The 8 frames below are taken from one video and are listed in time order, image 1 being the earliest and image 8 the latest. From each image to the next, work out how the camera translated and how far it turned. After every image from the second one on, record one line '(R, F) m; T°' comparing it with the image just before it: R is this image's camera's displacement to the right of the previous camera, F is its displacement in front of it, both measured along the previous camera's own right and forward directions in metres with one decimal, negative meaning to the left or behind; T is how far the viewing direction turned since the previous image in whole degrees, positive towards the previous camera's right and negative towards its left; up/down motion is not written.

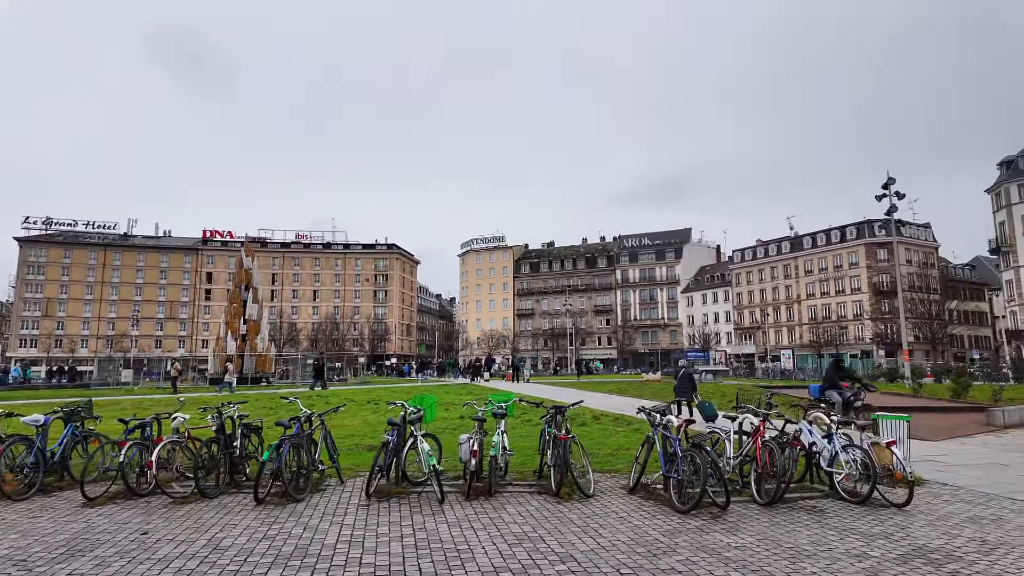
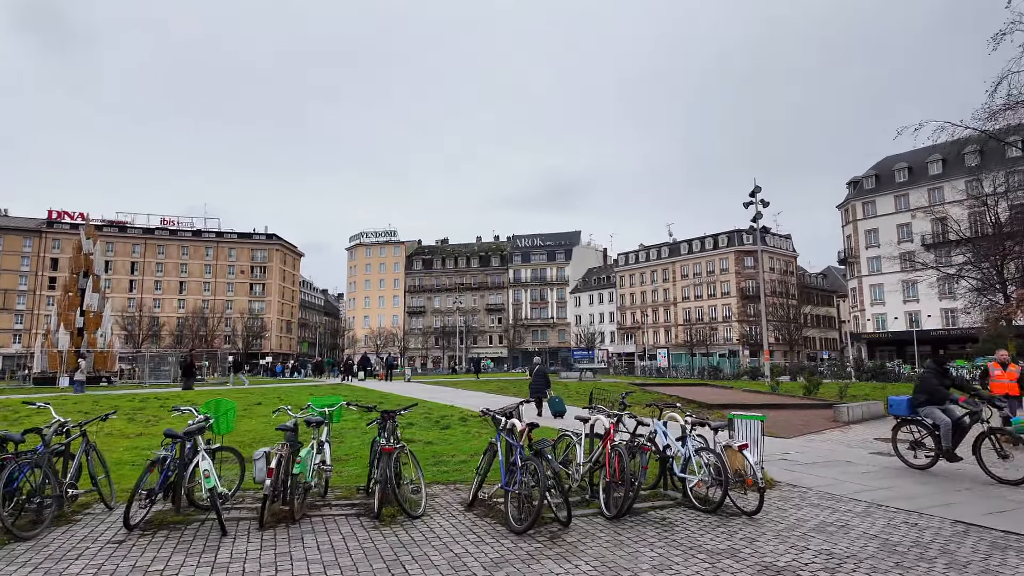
(+0.8, +1.0) m; +10°
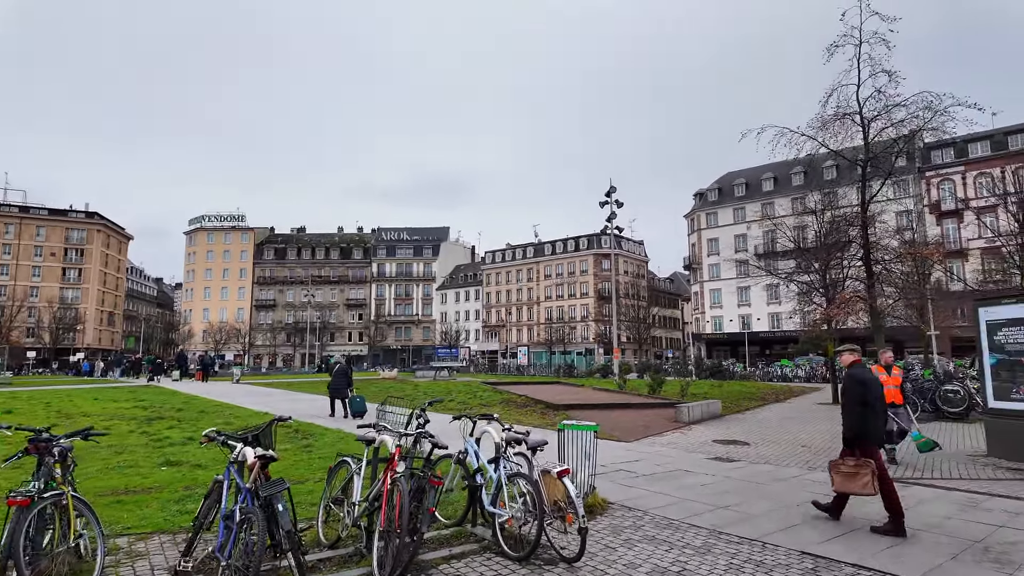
(+0.9, +1.6) m; +13°
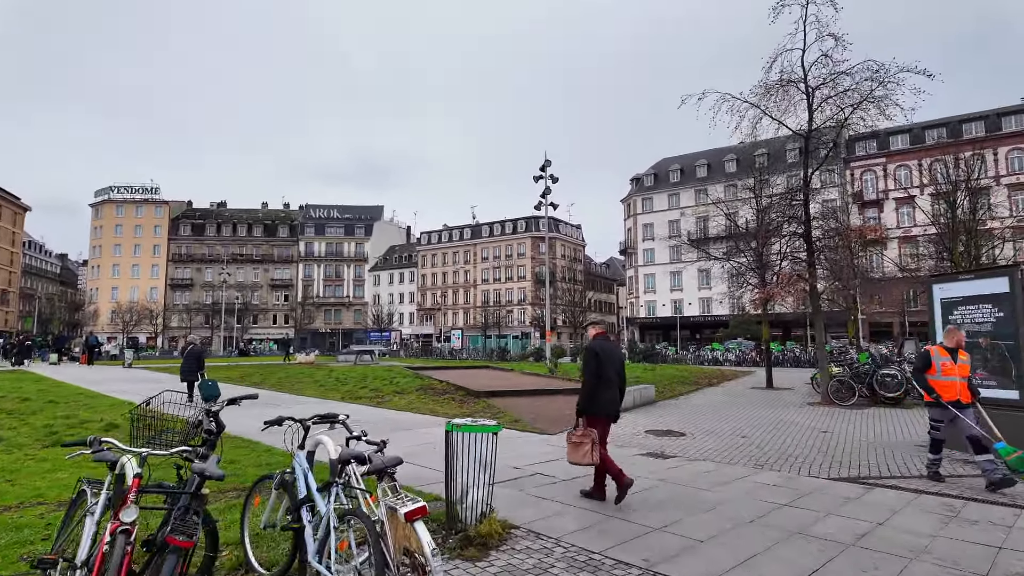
(+0.5, +1.7) m; +6°
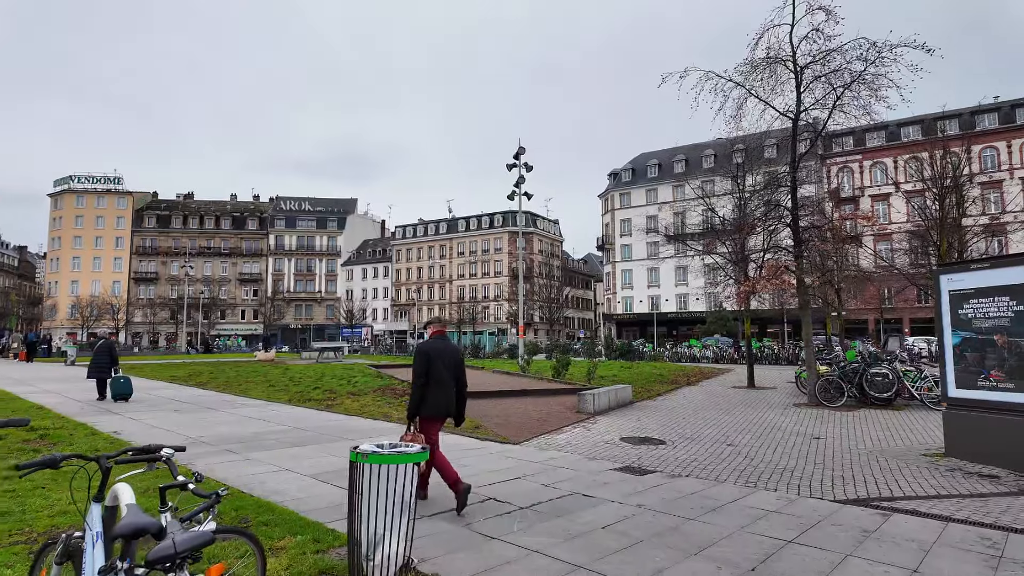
(+0.3, +1.2) m; +2°
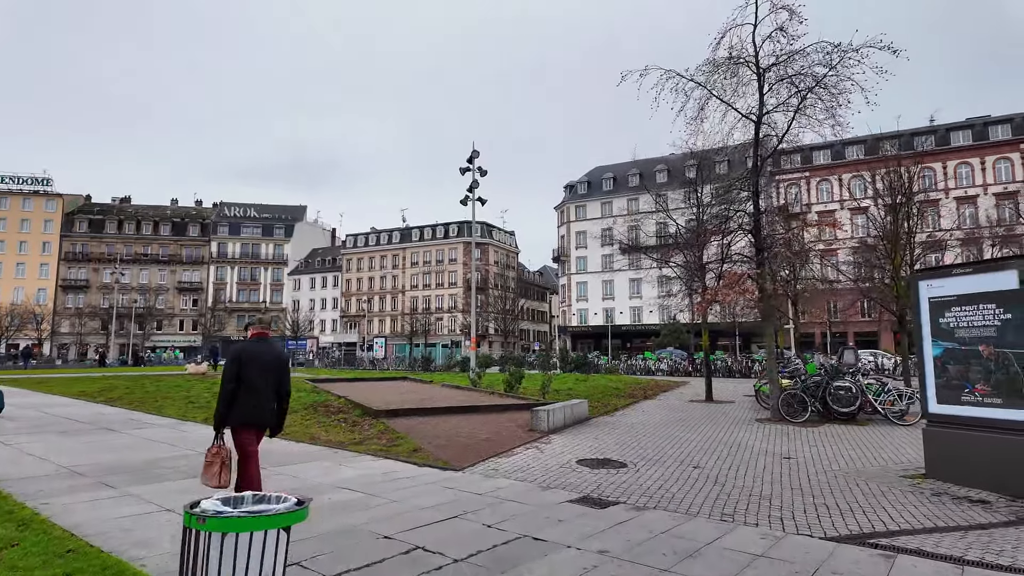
(+0.1, +1.0) m; +4°
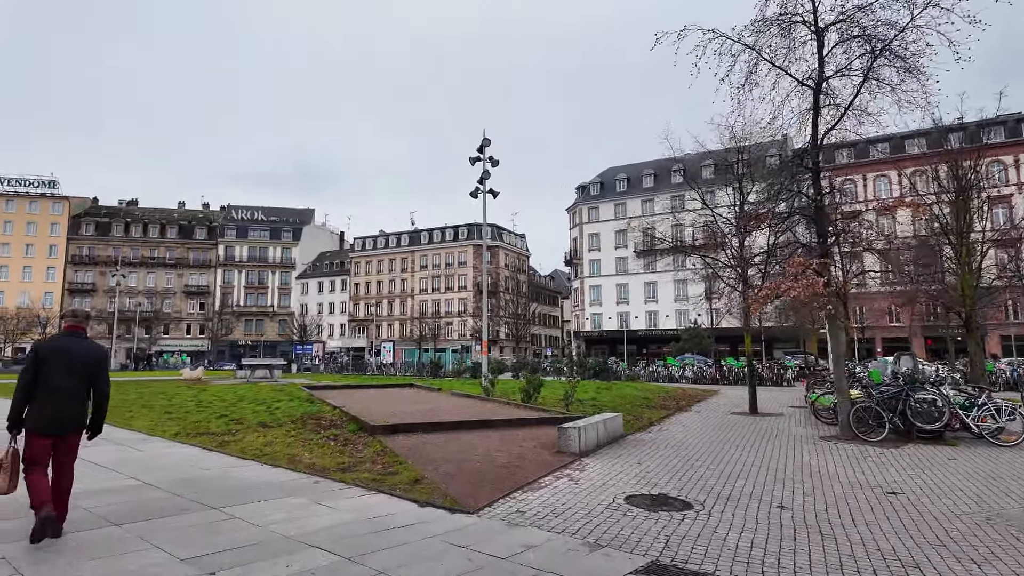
(-0.2, +1.8) m; -1°
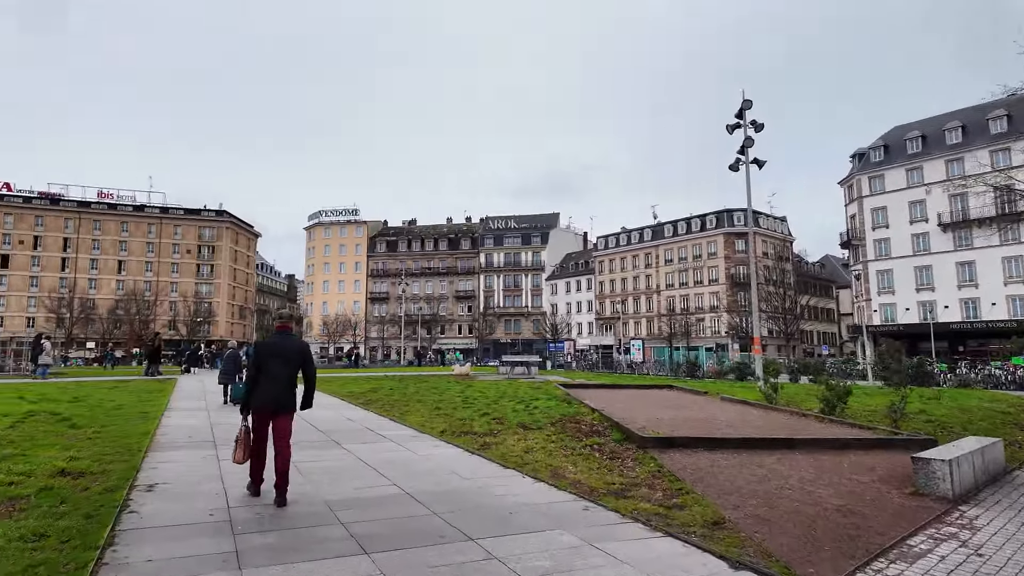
(-0.6, +1.5) m; -23°
